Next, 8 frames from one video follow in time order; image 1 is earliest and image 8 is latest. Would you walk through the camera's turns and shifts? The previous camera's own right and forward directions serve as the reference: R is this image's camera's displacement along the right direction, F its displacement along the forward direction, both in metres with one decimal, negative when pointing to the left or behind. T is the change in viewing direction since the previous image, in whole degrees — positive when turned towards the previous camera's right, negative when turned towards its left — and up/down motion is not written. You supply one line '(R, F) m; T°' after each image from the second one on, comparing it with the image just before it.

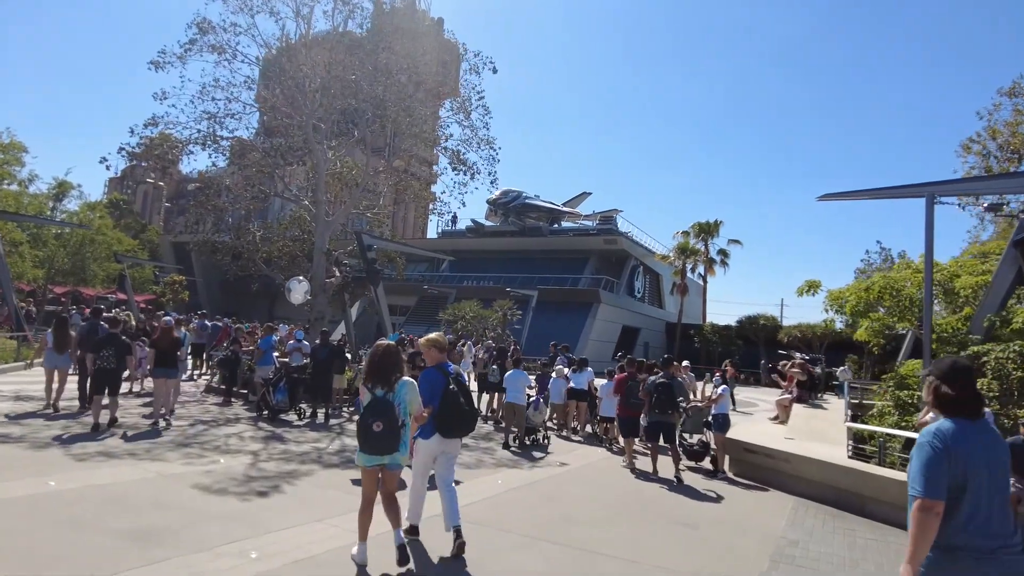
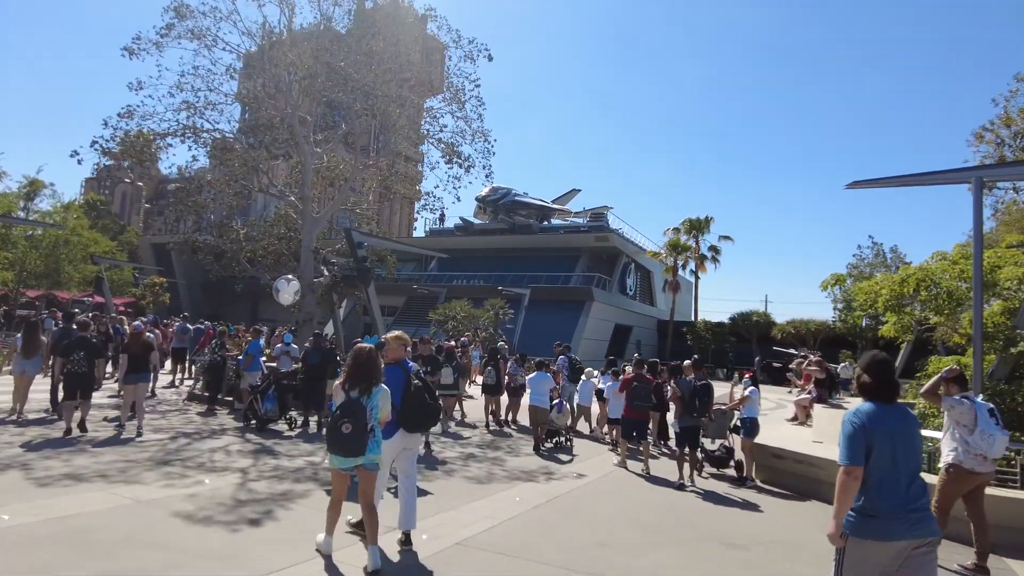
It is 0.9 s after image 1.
(-0.4, +0.8) m; +1°
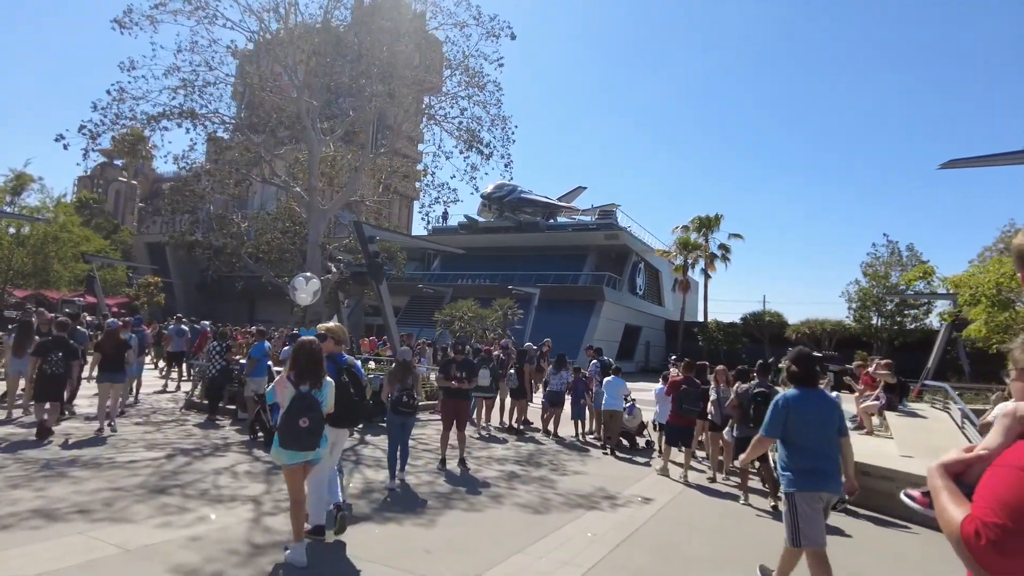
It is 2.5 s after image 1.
(-0.7, +1.3) m; 0°
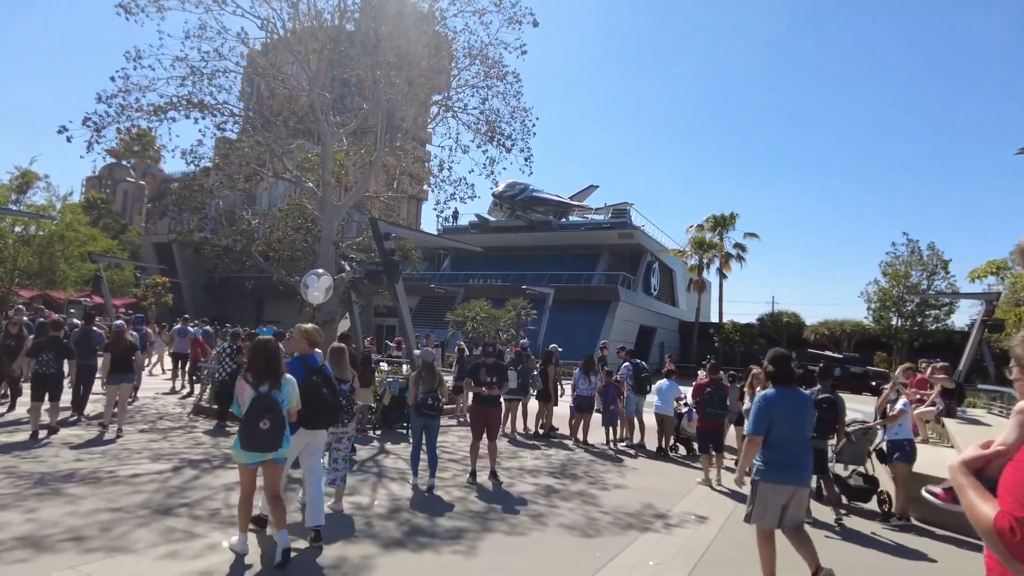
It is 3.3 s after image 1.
(-0.4, +0.7) m; -1°
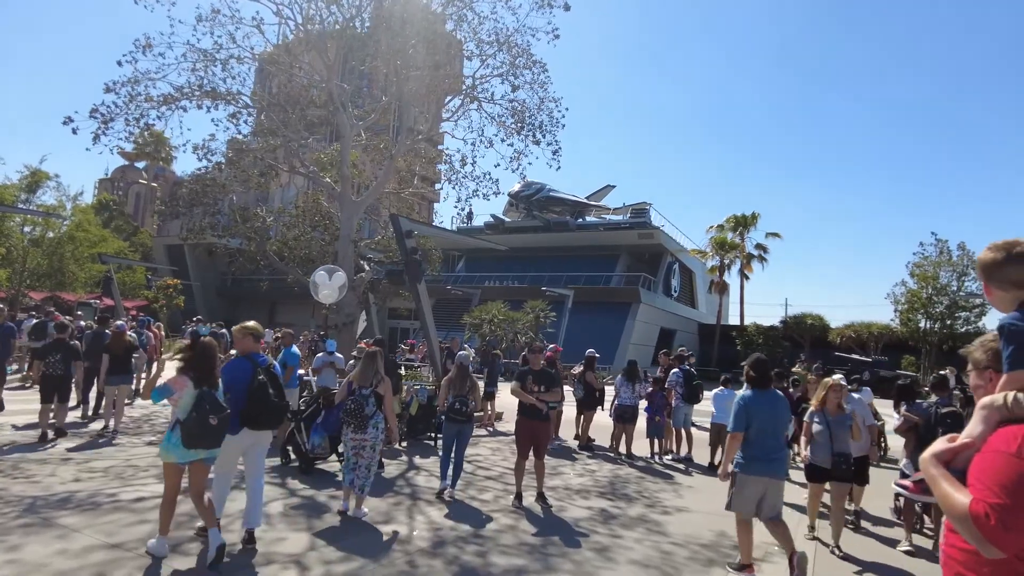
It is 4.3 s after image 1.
(-0.4, +0.9) m; -1°
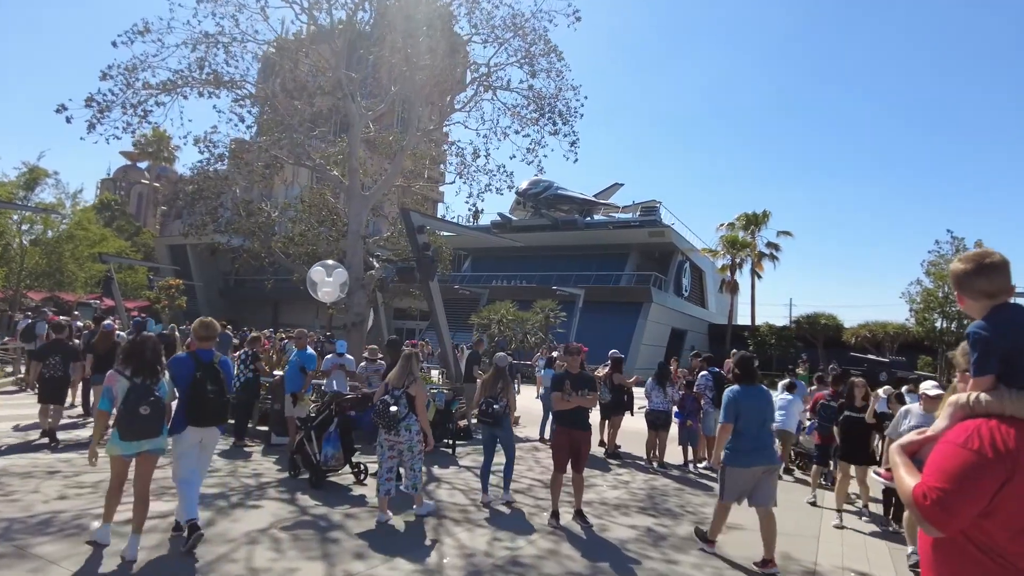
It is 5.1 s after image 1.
(-0.3, +0.7) m; 0°
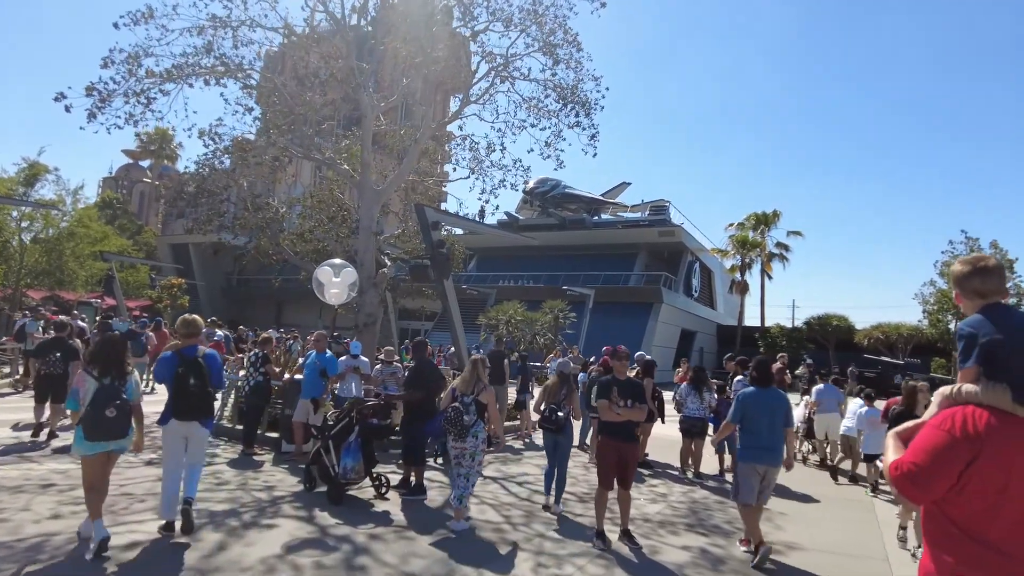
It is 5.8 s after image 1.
(-0.4, +0.6) m; 0°
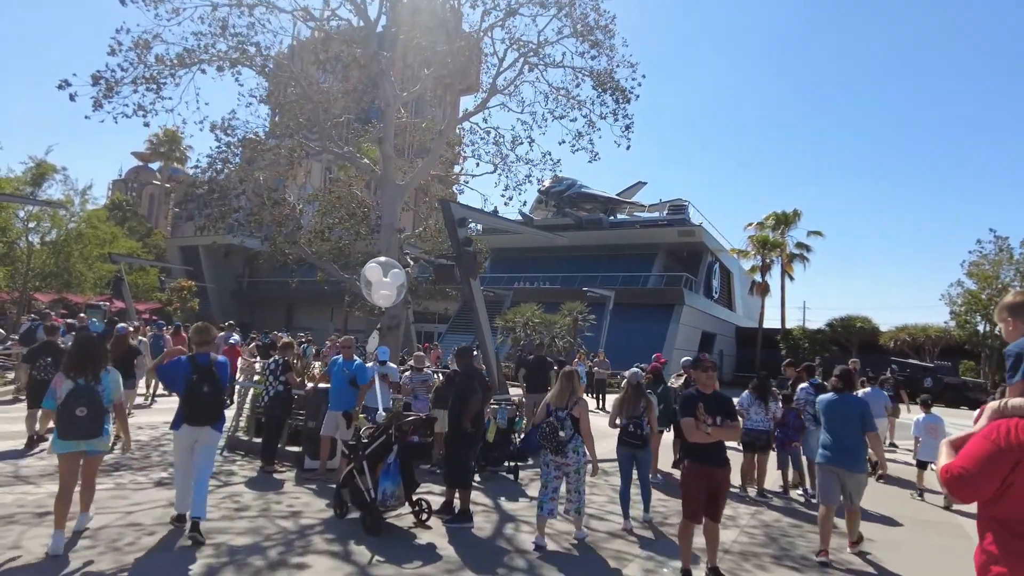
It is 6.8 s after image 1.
(-0.5, +0.8) m; -1°
